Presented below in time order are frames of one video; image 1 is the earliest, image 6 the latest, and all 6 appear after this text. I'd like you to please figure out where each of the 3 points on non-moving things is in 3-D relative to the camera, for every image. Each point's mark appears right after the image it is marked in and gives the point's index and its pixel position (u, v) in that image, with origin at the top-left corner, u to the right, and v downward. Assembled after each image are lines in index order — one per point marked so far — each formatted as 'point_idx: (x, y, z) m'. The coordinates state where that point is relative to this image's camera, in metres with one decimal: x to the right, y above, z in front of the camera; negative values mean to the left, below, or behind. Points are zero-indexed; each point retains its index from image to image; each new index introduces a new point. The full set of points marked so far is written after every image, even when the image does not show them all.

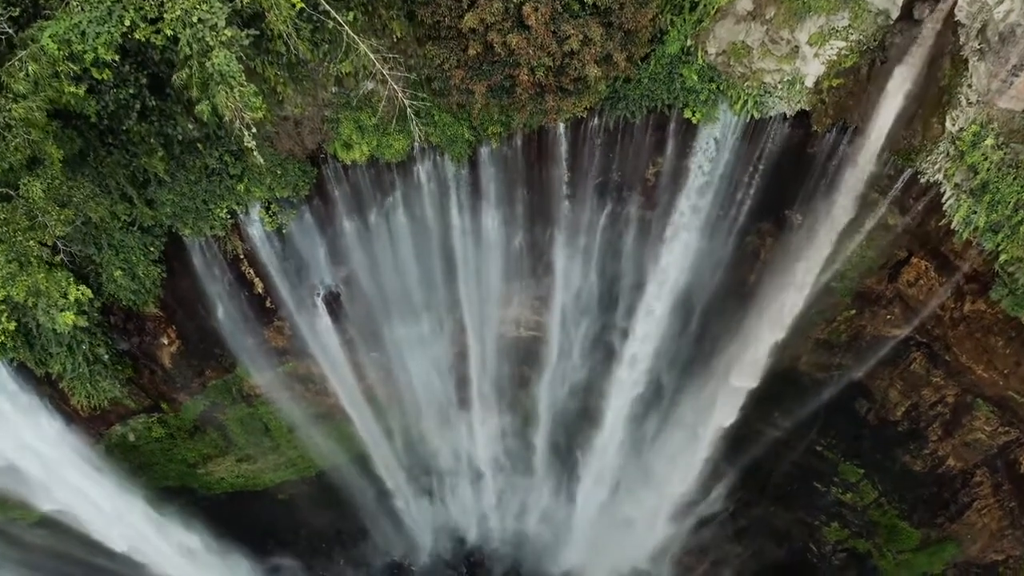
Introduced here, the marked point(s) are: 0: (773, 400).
0: (+4.2, -1.8, +10.8) m
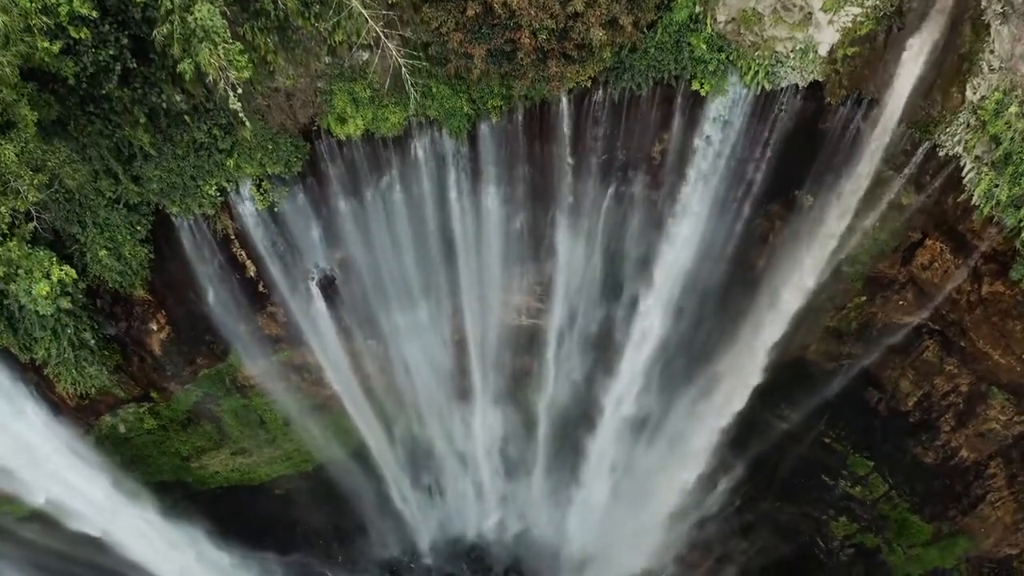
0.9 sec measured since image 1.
0: (+4.2, -1.6, +10.5) m
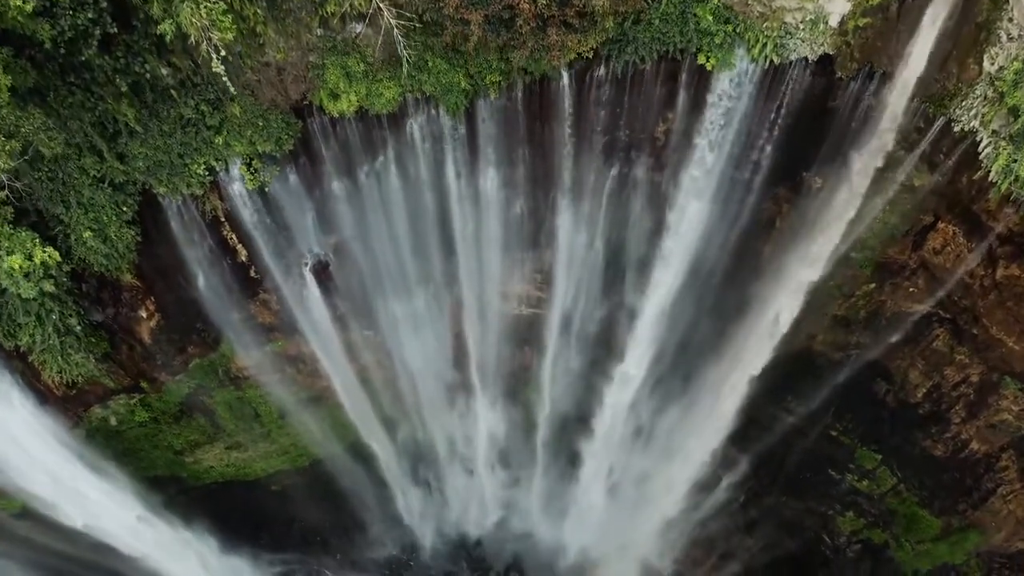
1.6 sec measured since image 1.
0: (+4.2, -1.4, +10.2) m
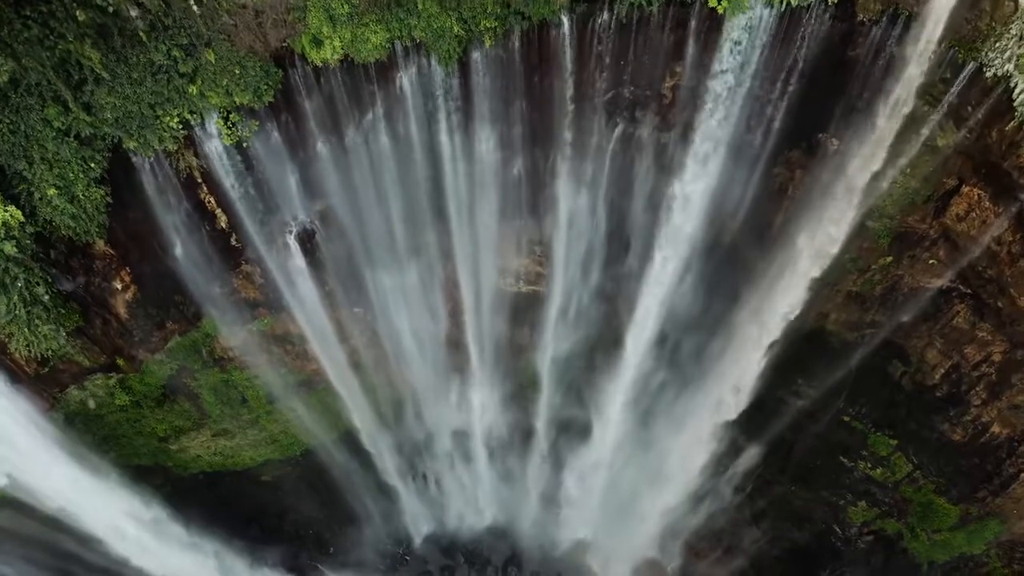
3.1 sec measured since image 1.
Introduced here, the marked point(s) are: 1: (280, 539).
0: (+4.2, -1.1, +9.7) m
1: (-4.1, -4.2, +11.4) m
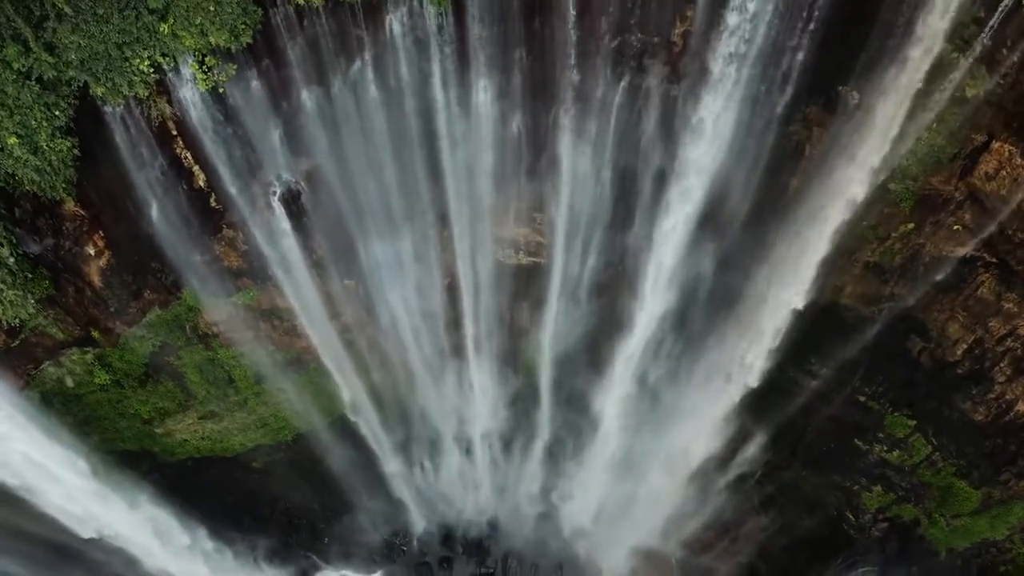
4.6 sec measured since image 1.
0: (+4.2, -0.6, +9.2) m
1: (-4.1, -3.8, +10.9) m
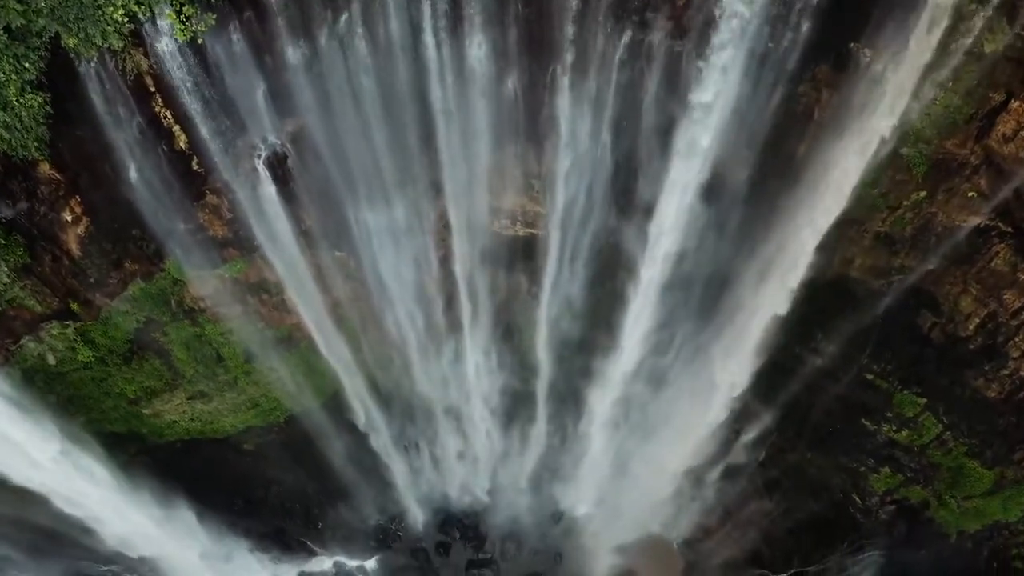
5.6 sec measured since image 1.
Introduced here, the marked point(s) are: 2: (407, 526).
0: (+4.1, -0.2, +8.9) m
1: (-4.1, -3.4, +10.6) m
2: (-1.8, -3.7, +10.9) m
